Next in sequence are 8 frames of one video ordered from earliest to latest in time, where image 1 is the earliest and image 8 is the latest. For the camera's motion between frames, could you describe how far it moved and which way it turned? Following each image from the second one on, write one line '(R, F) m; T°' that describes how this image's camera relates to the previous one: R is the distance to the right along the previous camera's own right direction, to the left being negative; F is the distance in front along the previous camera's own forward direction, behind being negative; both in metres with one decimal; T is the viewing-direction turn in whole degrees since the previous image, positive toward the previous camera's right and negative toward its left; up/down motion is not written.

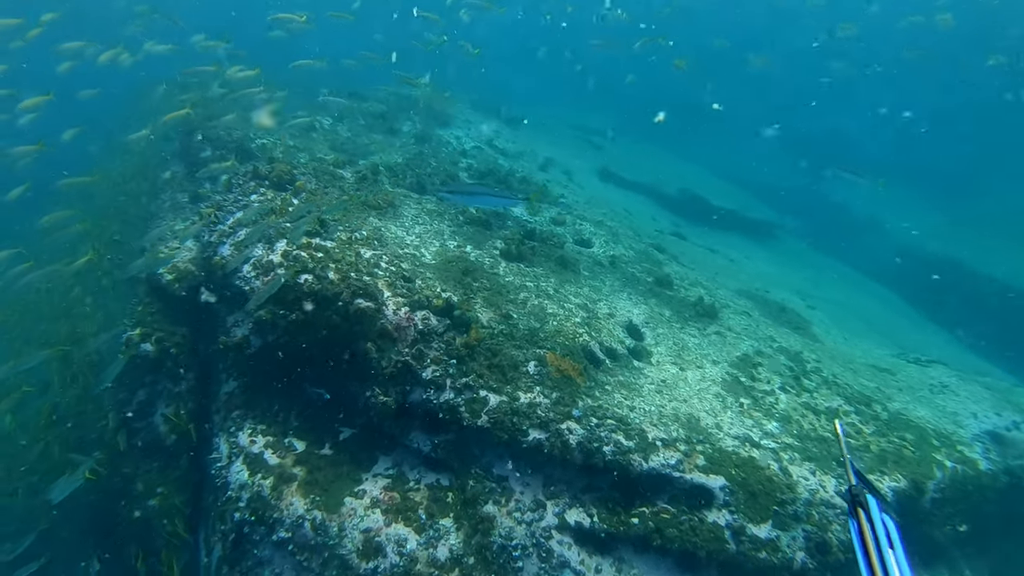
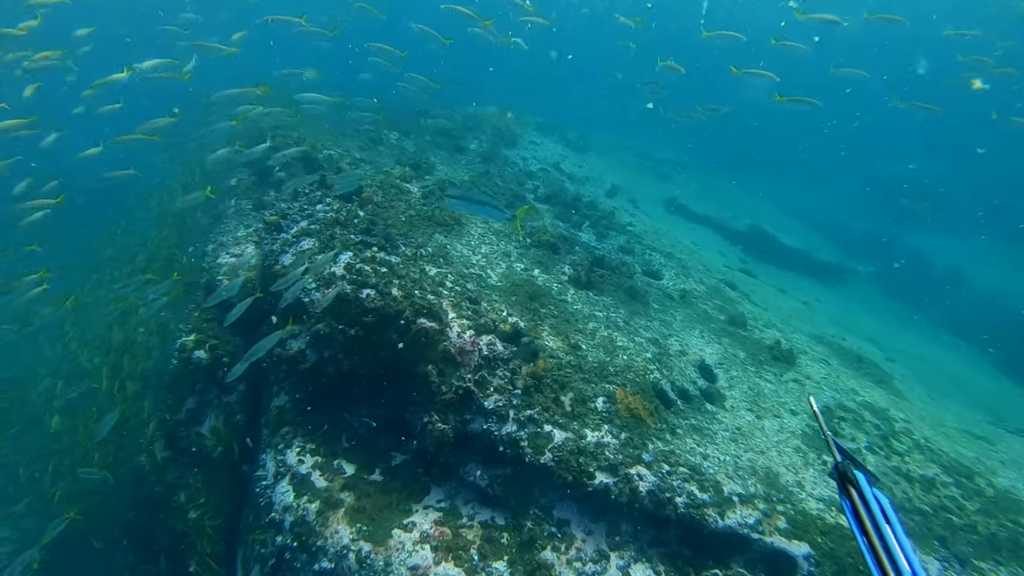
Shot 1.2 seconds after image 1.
(-0.2, +0.3) m; -3°
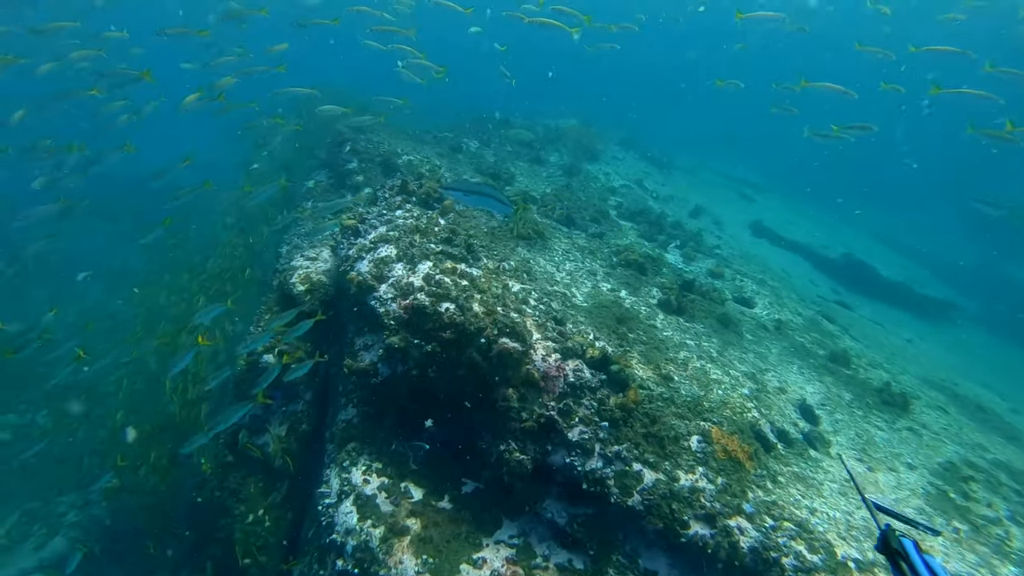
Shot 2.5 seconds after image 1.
(-0.2, +0.4) m; -5°
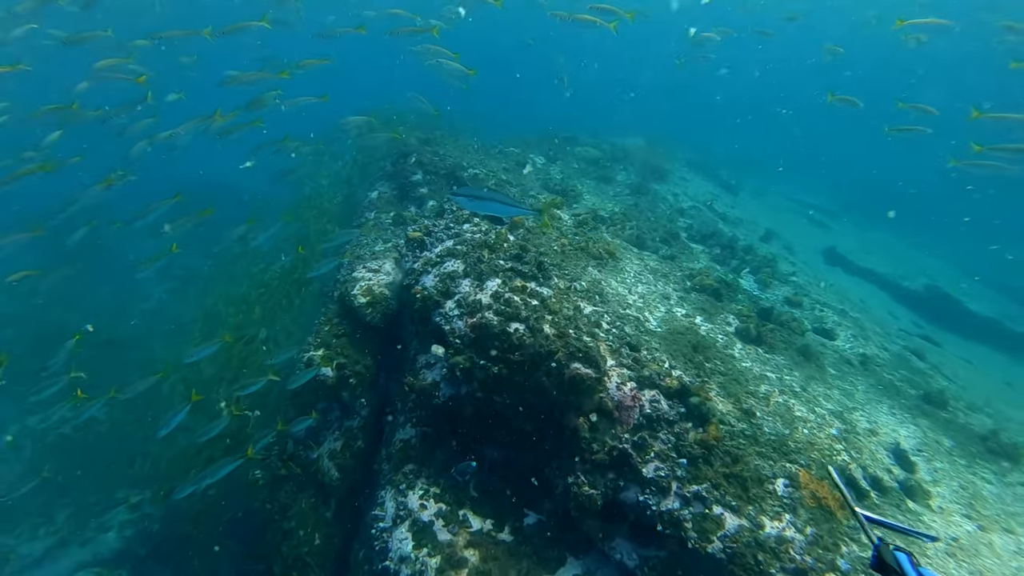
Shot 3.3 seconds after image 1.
(-0.1, +0.3) m; -4°
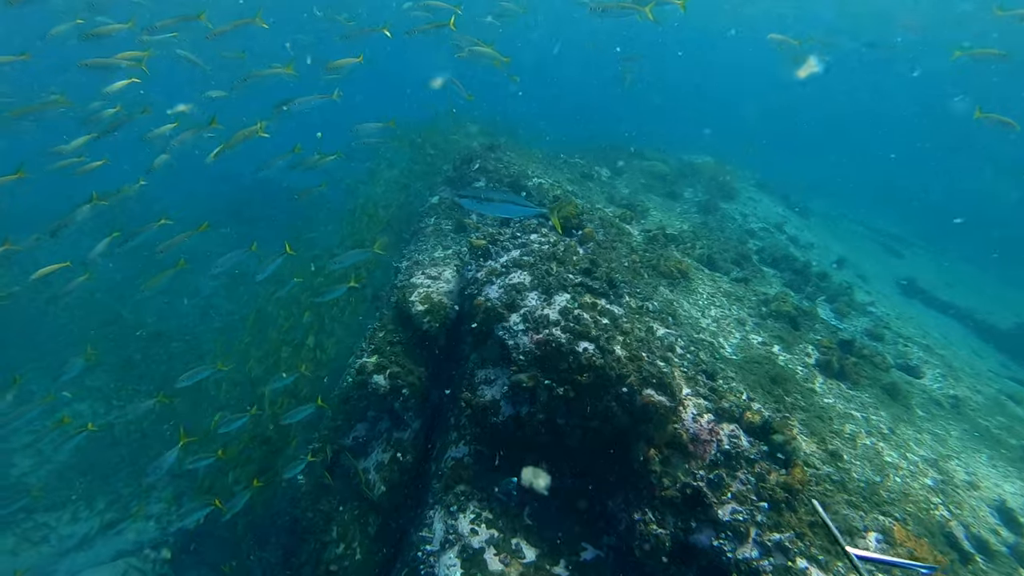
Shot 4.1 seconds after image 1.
(-0.1, +0.3) m; -3°
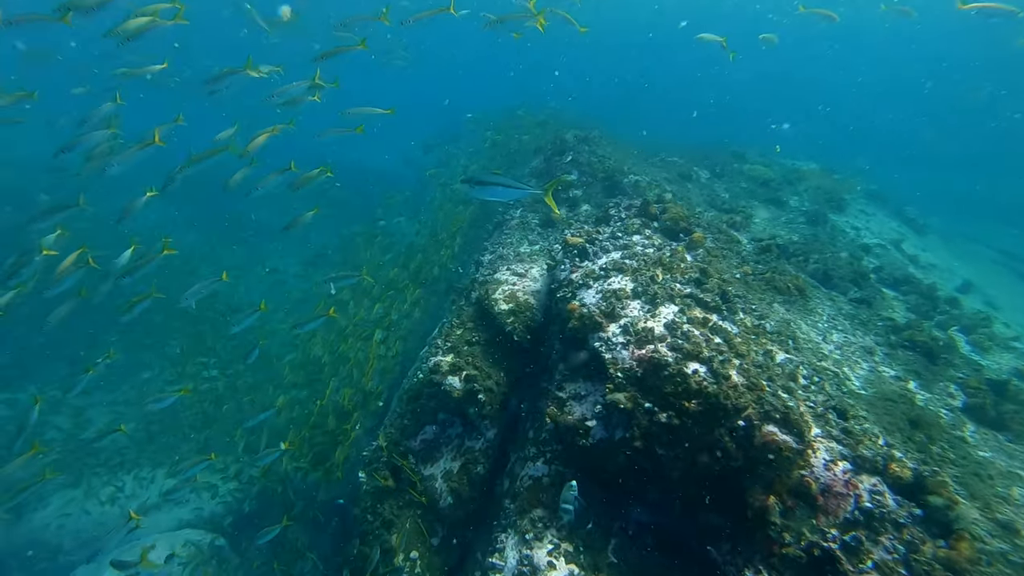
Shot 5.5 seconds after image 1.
(-0.2, +0.5) m; -5°
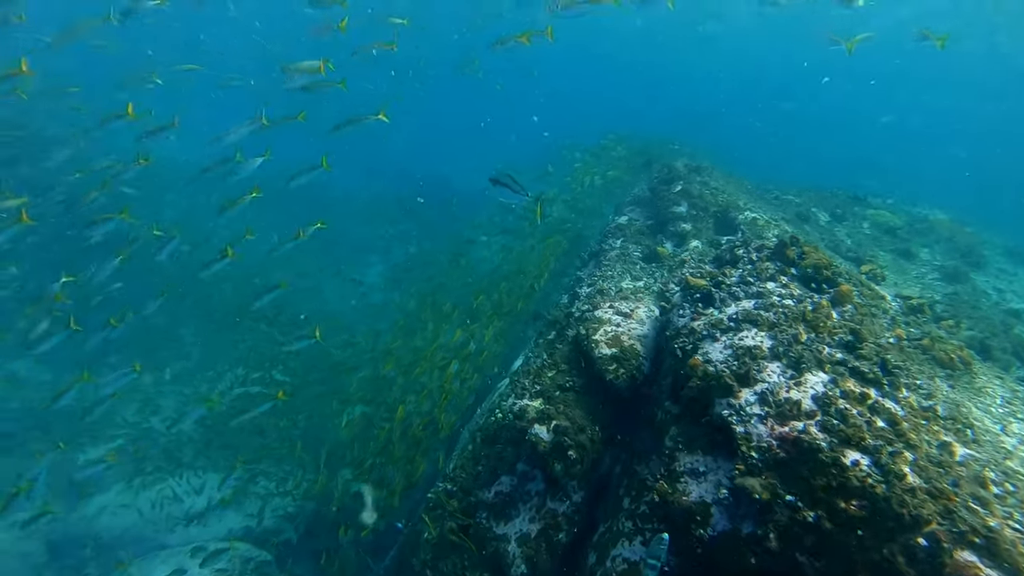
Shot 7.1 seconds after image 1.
(-0.2, +0.7) m; -5°
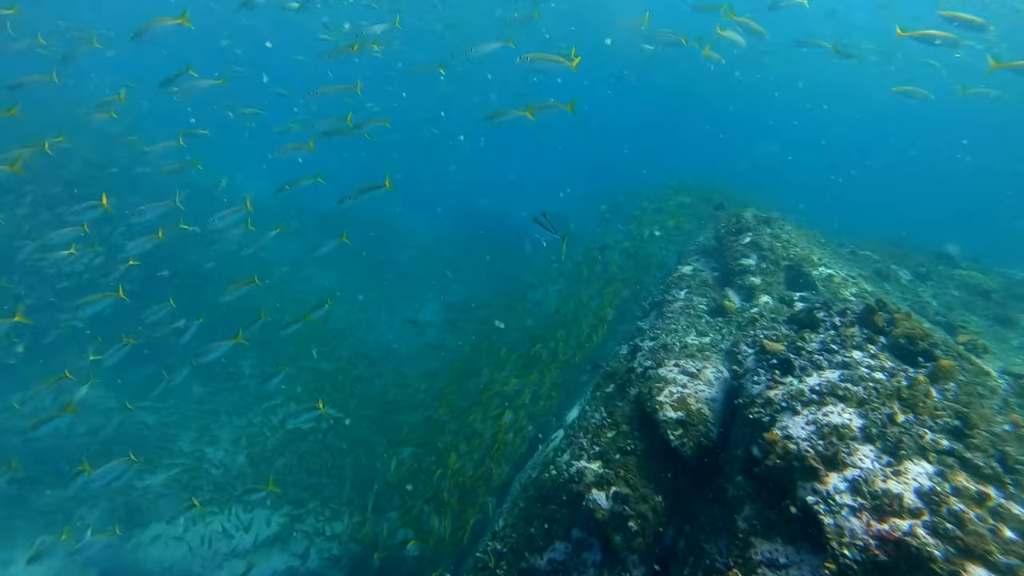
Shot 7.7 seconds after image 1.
(0.0, +0.2) m; -4°
